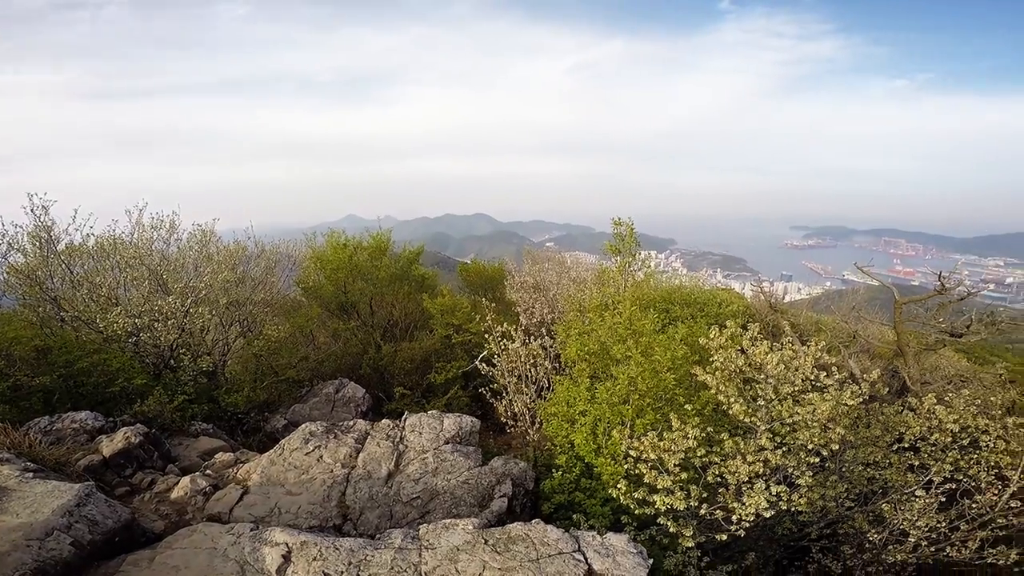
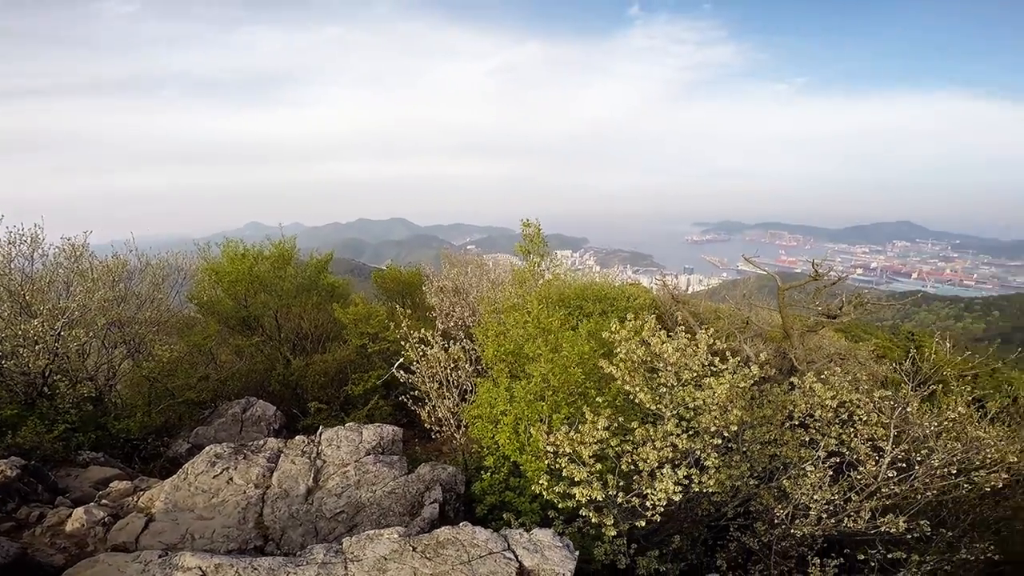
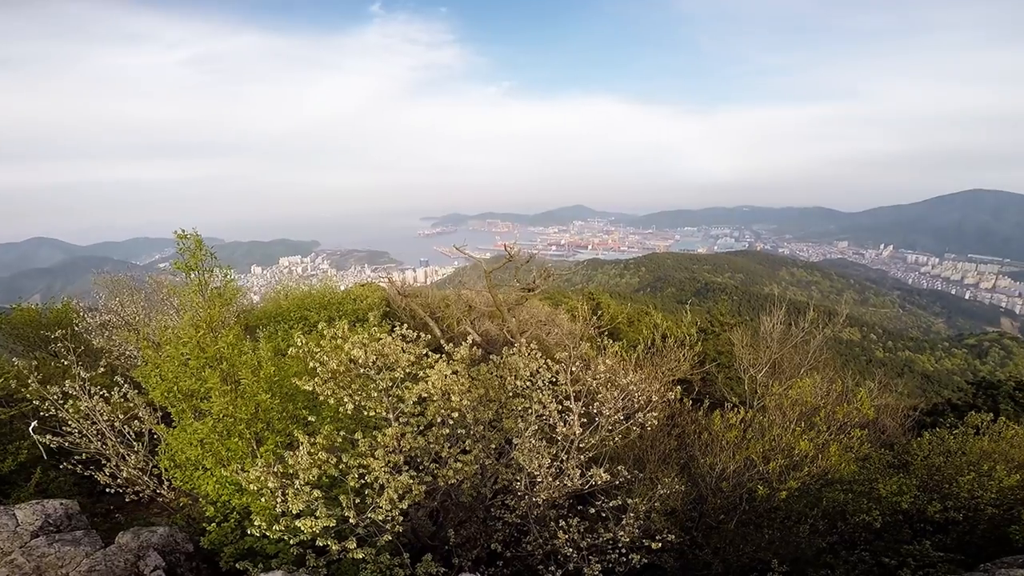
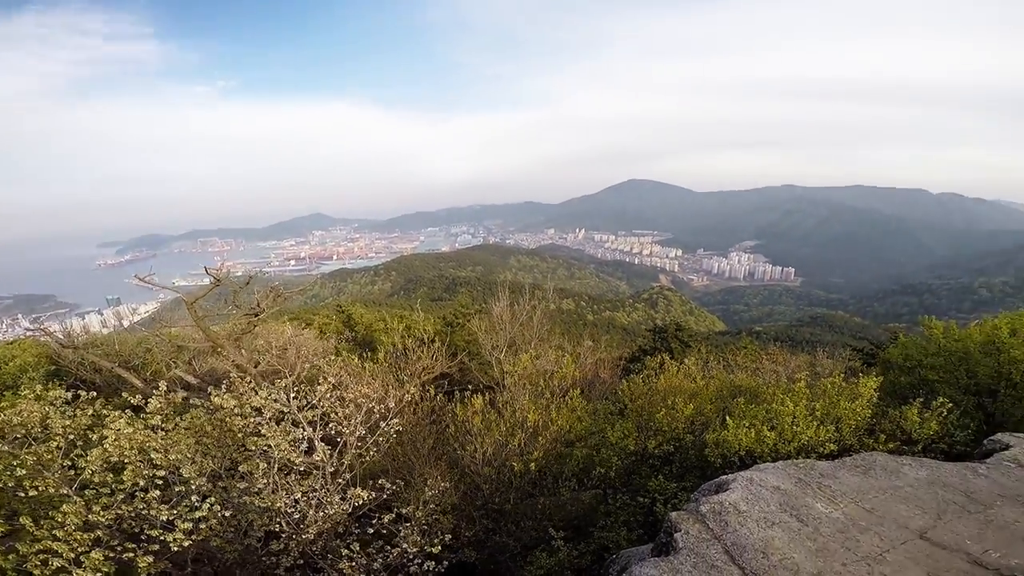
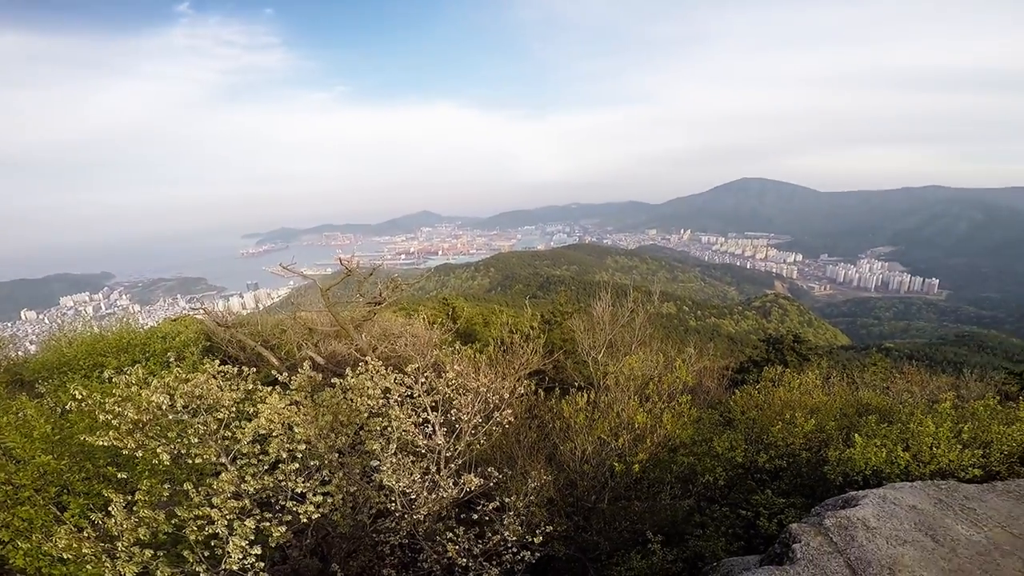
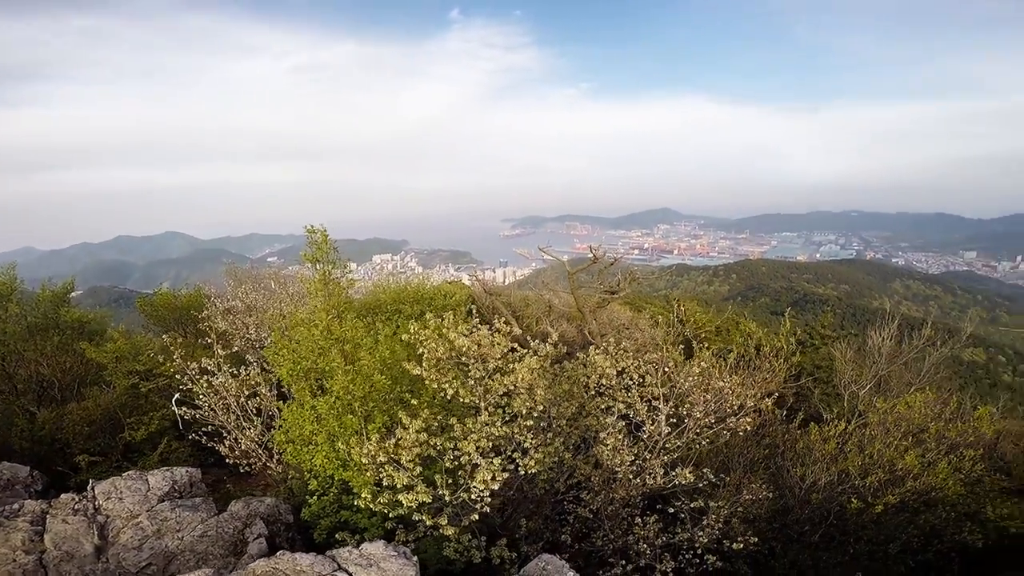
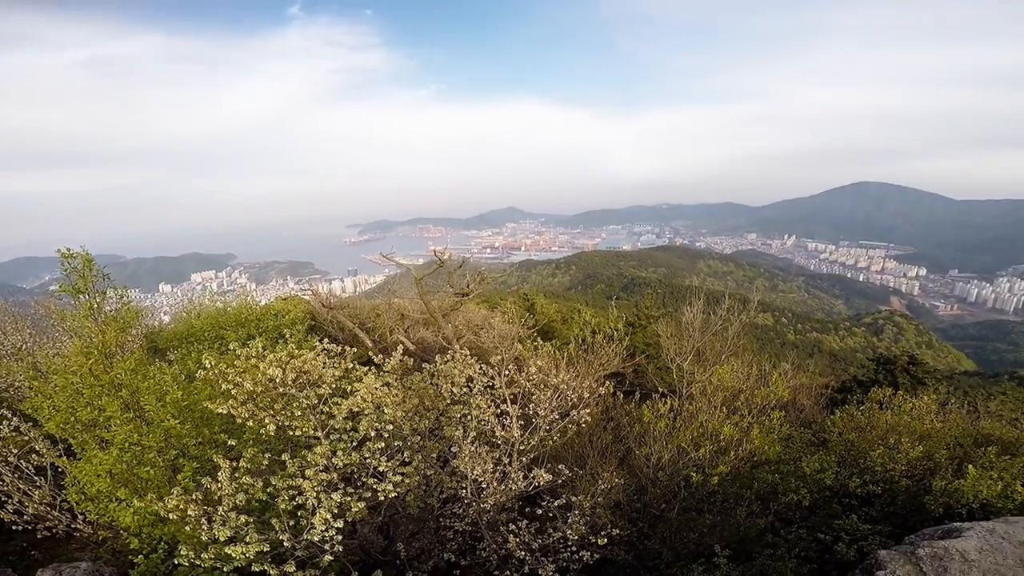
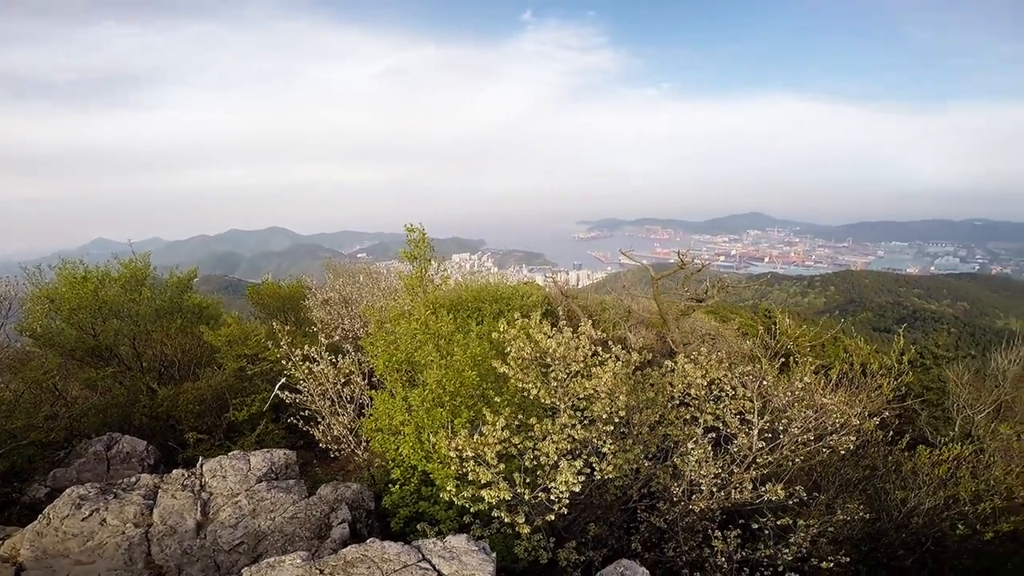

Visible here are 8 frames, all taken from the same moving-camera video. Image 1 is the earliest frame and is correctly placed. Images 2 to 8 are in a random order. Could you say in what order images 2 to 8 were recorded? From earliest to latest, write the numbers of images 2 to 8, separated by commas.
2, 8, 6, 3, 7, 5, 4
